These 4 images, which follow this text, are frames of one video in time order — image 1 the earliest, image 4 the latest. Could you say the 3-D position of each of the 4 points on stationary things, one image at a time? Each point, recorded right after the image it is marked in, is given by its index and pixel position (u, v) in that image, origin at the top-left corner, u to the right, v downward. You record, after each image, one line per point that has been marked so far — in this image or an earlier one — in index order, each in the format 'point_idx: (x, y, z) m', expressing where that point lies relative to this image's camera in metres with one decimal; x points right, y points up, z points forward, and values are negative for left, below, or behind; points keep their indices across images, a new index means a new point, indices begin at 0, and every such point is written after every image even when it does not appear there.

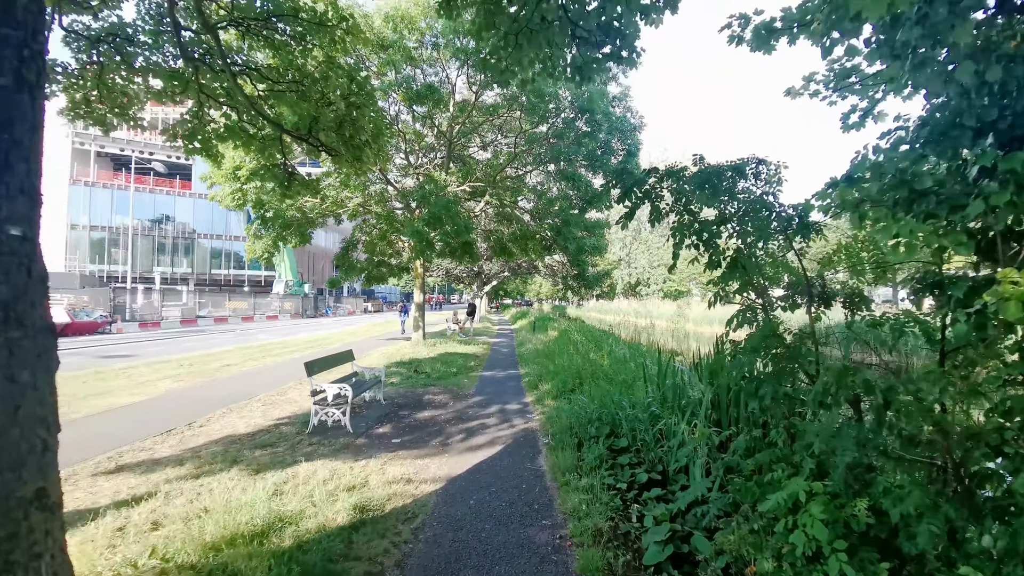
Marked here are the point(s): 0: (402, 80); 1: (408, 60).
0: (-2.4, +4.5, +10.9) m
1: (-2.2, +4.9, +10.8) m
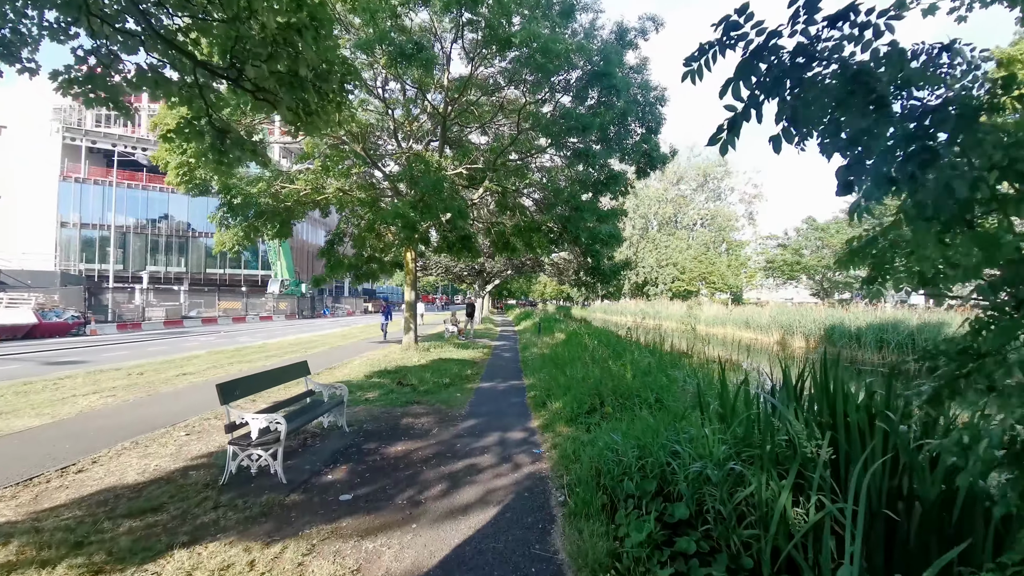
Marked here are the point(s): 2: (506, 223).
0: (-2.3, +4.5, +9.7) m
1: (-2.2, +4.9, +9.7) m
2: (-0.2, +2.0, +16.8) m
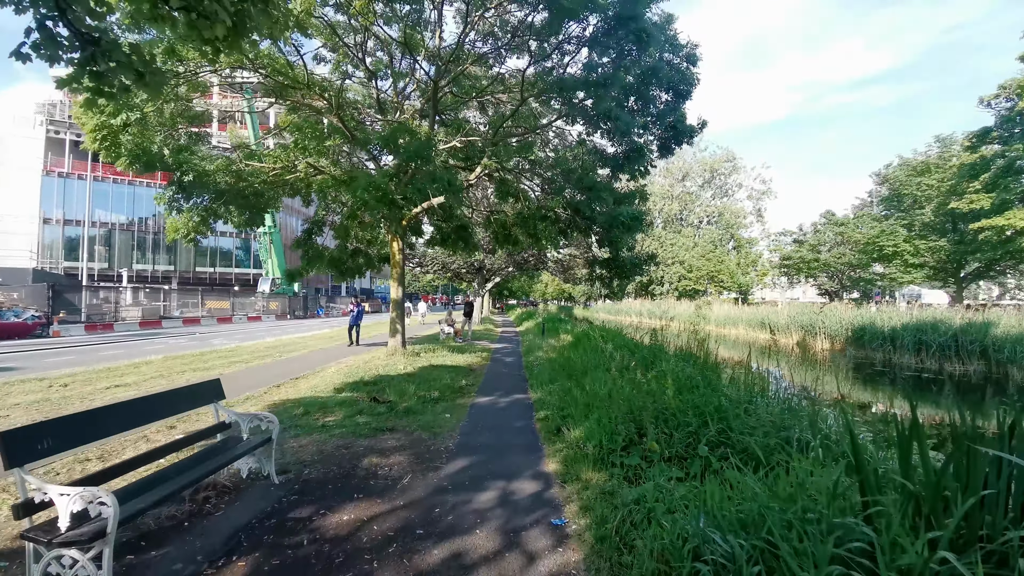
0: (-2.3, +4.6, +8.5) m
1: (-2.1, +5.0, +8.5) m
2: (-0.2, +2.1, +15.6) m
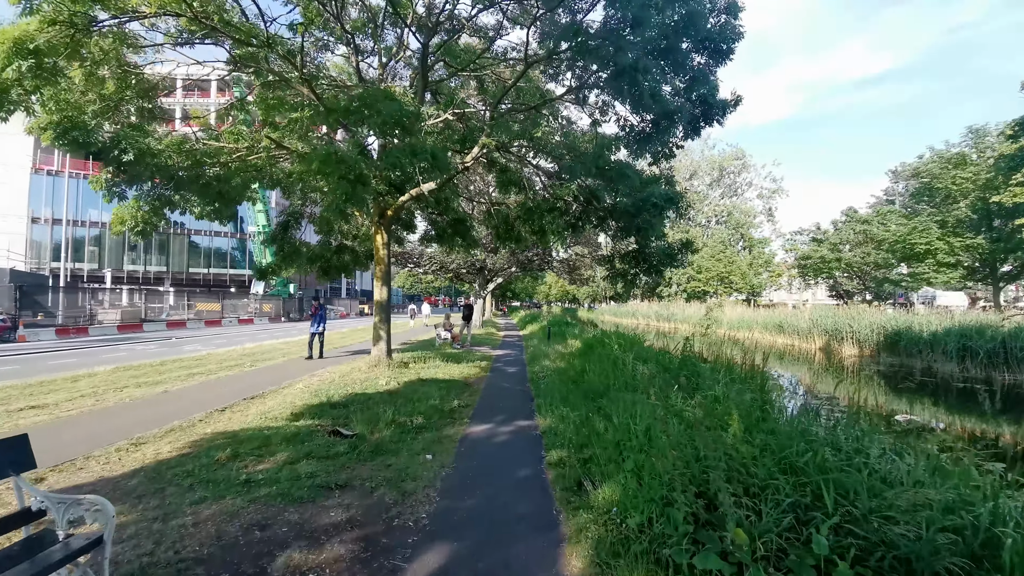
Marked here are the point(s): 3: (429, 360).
0: (-2.2, +4.6, +7.5) m
1: (-2.1, +5.0, +7.4) m
2: (-0.1, +2.1, +14.6) m
3: (-2.7, -2.4, +18.3) m
